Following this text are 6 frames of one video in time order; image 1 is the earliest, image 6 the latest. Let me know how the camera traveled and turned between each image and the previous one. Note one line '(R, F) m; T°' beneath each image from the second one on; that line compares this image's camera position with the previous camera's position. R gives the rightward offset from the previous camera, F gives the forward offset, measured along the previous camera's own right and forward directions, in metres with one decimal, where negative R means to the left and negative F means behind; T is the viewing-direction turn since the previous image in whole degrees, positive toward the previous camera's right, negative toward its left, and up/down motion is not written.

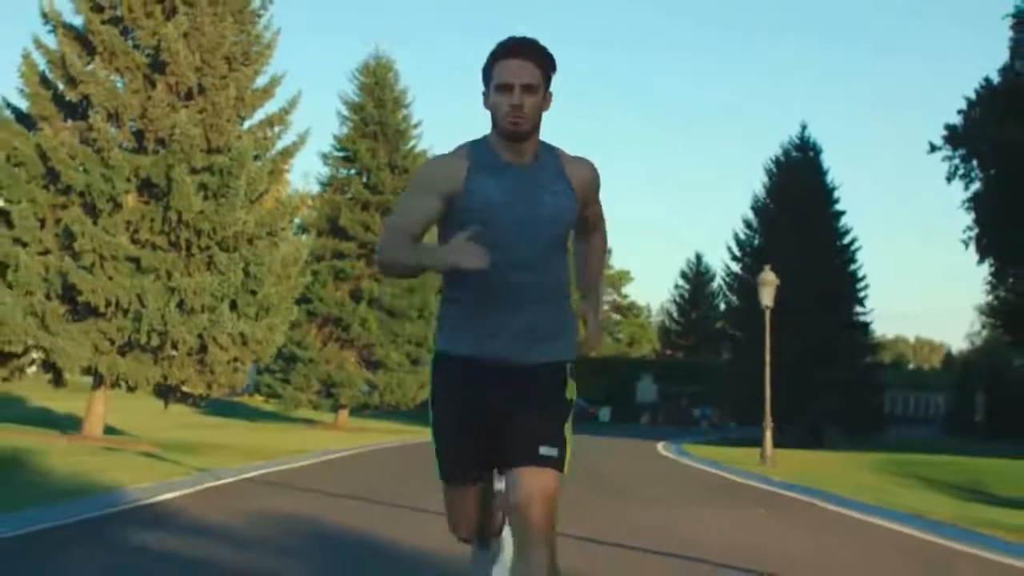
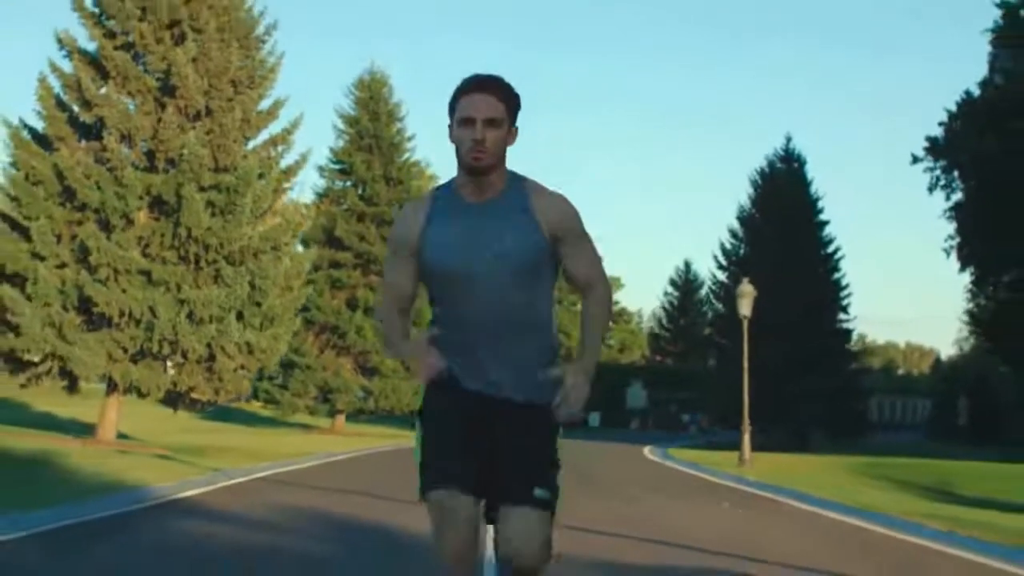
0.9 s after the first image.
(0.0, -1.6) m; 0°
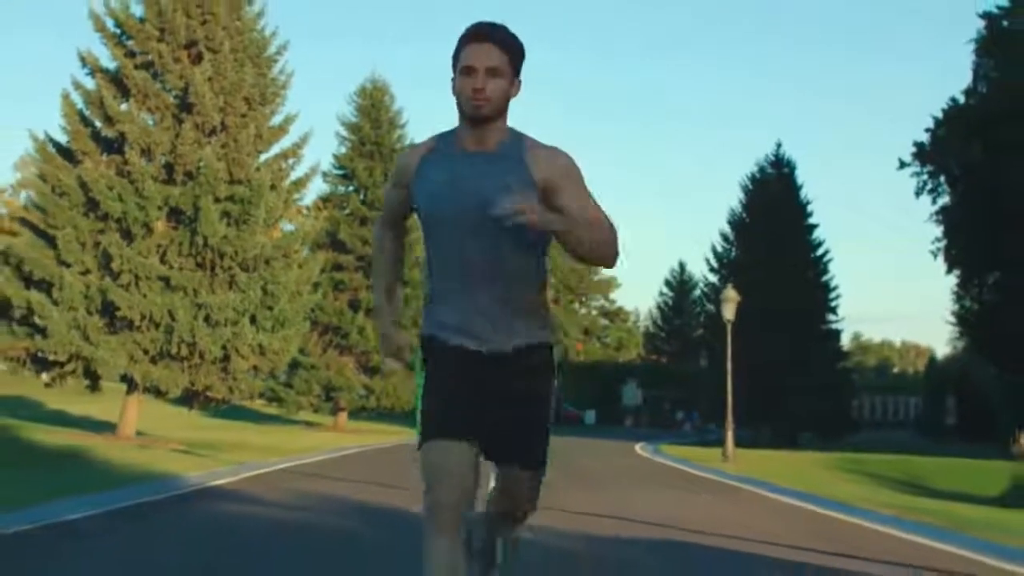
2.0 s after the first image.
(0.0, -1.9) m; 0°
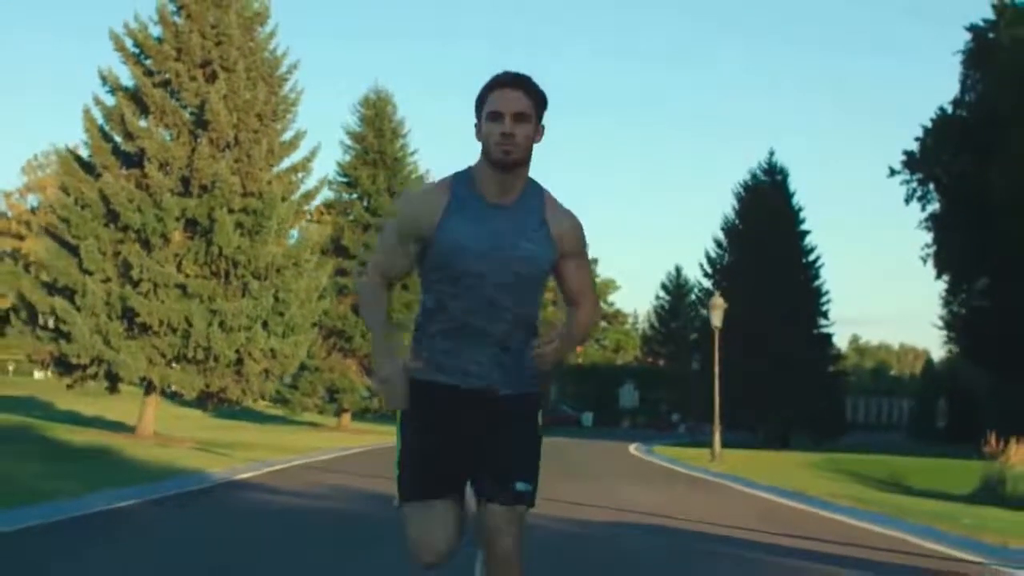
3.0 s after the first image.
(0.0, -1.7) m; 0°
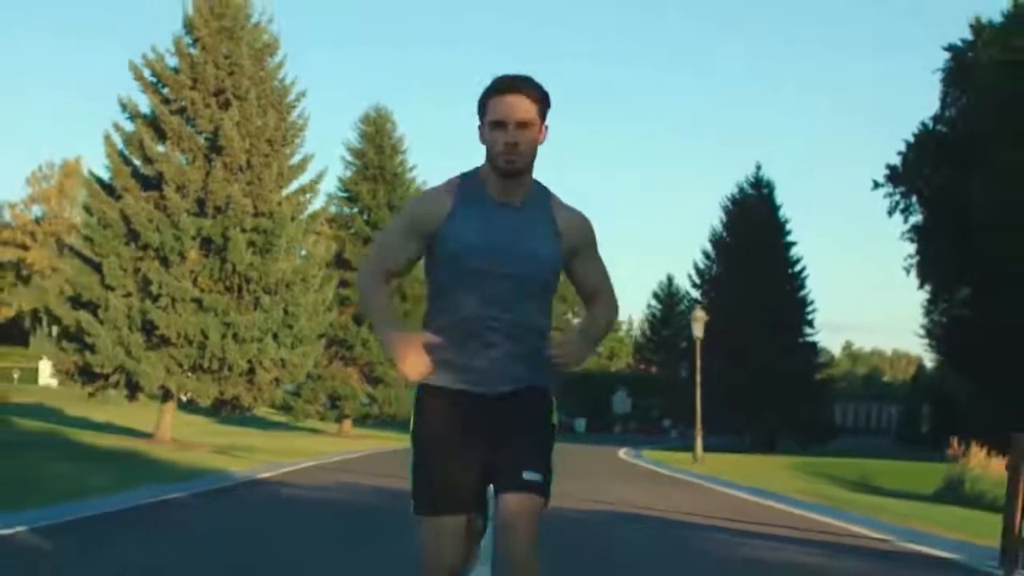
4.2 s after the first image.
(0.0, -2.3) m; 0°
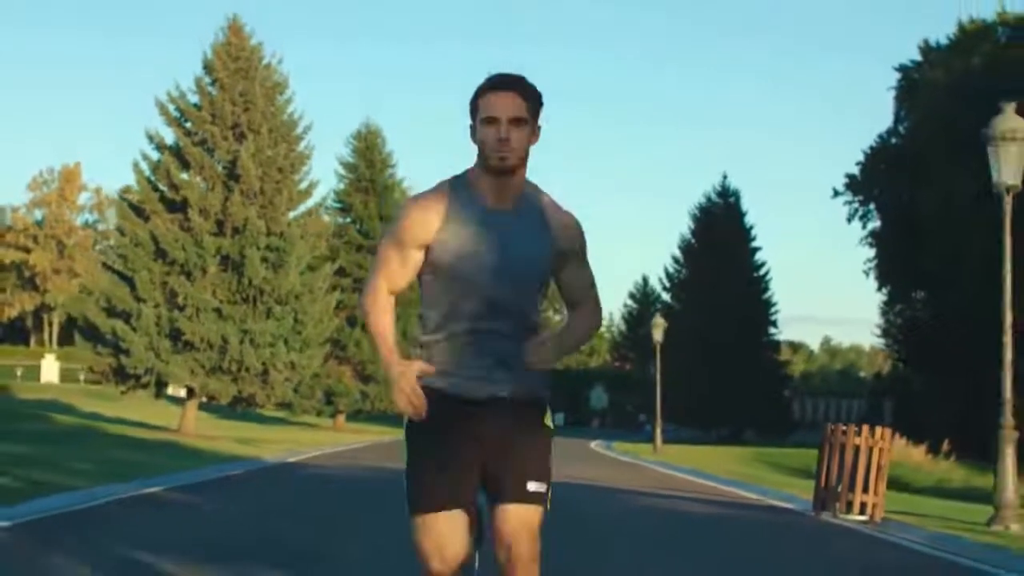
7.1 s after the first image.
(0.0, -5.0) m; +1°
